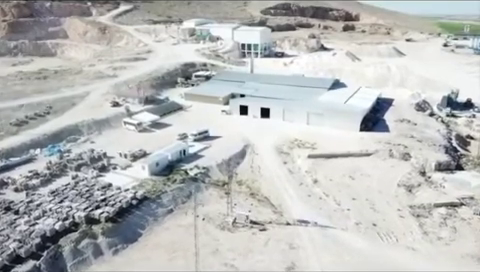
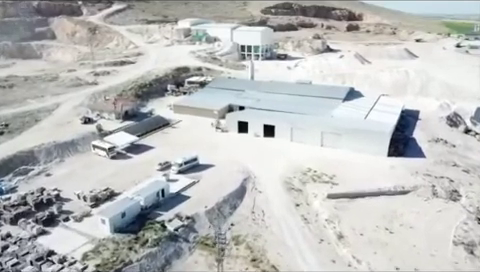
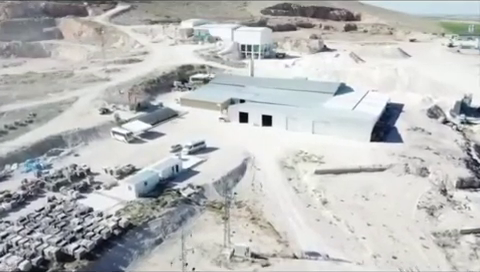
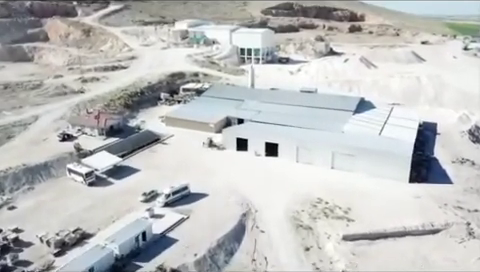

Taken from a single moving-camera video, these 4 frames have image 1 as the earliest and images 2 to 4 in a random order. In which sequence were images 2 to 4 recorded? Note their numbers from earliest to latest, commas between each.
3, 2, 4
